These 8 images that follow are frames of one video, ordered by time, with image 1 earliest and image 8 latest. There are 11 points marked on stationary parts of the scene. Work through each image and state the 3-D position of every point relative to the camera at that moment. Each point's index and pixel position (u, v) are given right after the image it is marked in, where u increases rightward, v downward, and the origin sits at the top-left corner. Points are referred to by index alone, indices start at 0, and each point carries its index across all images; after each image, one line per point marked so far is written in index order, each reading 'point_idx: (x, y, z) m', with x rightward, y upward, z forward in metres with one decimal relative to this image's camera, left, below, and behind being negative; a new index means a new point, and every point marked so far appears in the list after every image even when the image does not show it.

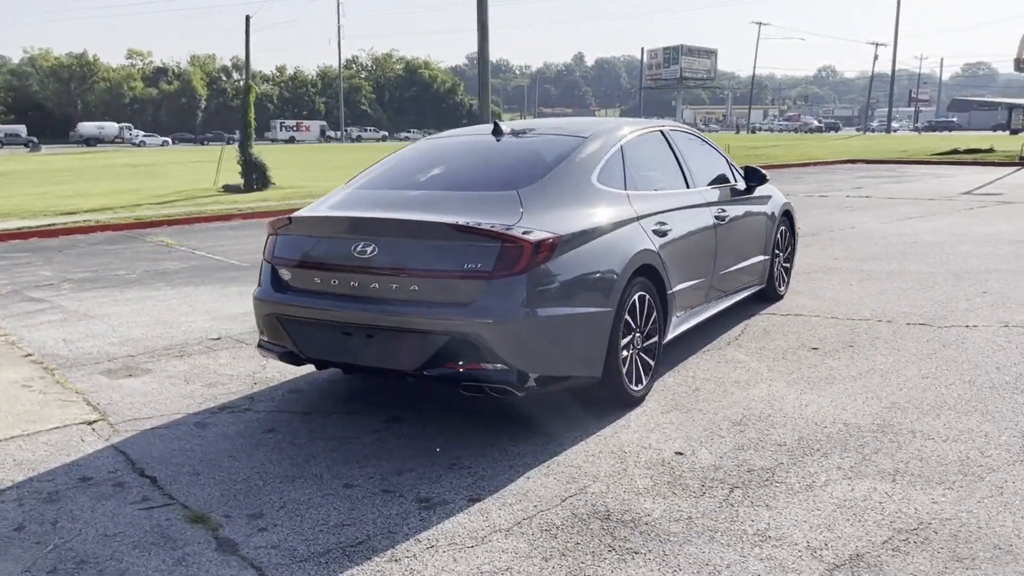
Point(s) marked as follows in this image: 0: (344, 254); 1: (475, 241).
0: (-0.9, +0.2, +4.7) m
1: (-0.1, +0.2, +4.4) m
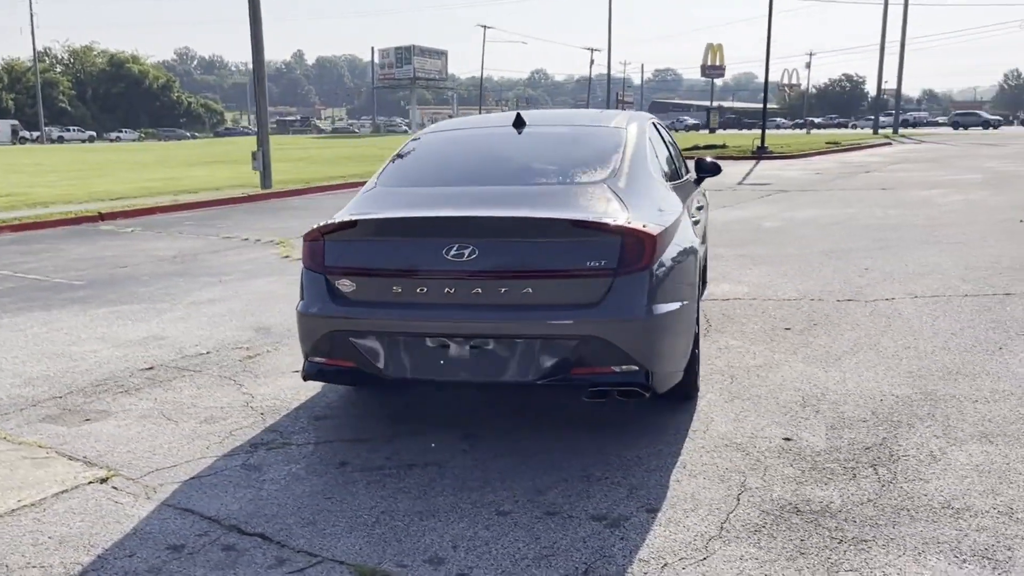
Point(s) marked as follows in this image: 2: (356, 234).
0: (-0.4, +0.1, +4.2) m
1: (+0.4, +0.2, +4.1) m
2: (-0.7, +0.3, +4.4) m
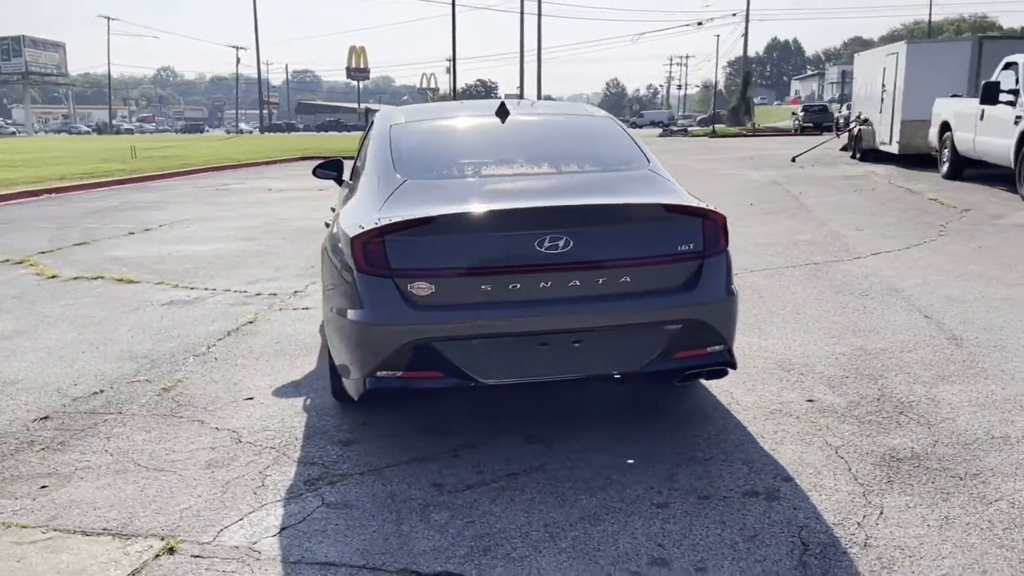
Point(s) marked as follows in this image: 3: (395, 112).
0: (0.0, +0.2, +4.0) m
1: (+0.8, +0.3, +4.2) m
2: (-0.4, +0.3, +4.0) m
3: (-0.7, +1.1, +5.5) m
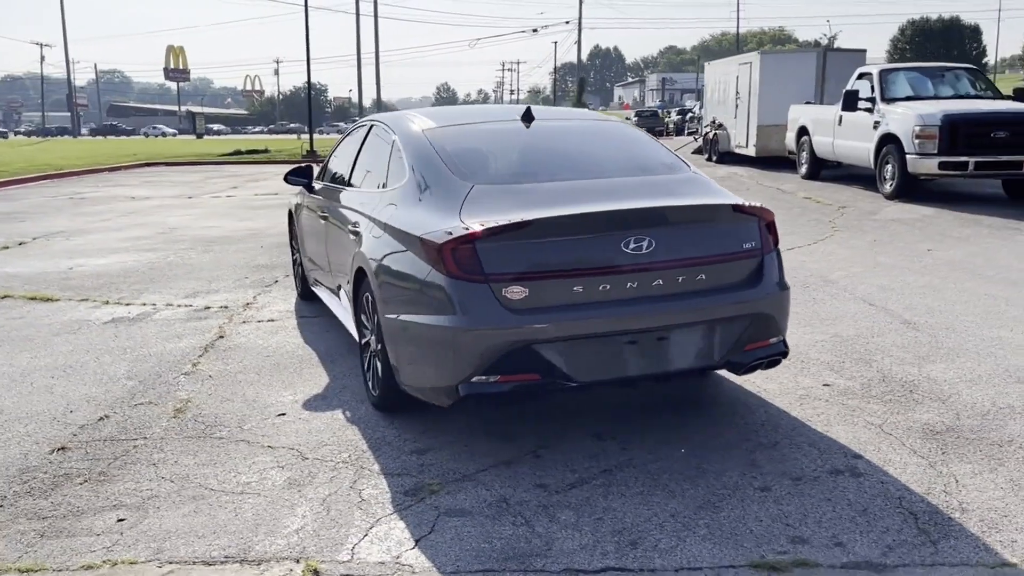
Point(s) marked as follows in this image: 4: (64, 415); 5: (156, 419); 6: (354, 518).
0: (+0.4, +0.2, +4.1) m
1: (+1.2, +0.3, +4.4) m
2: (+0.1, +0.2, +4.0) m
3: (-0.6, +1.1, +5.5) m
4: (-2.6, -0.7, +5.0) m
5: (-2.0, -0.8, +4.9) m
6: (-0.7, -1.0, +3.6) m
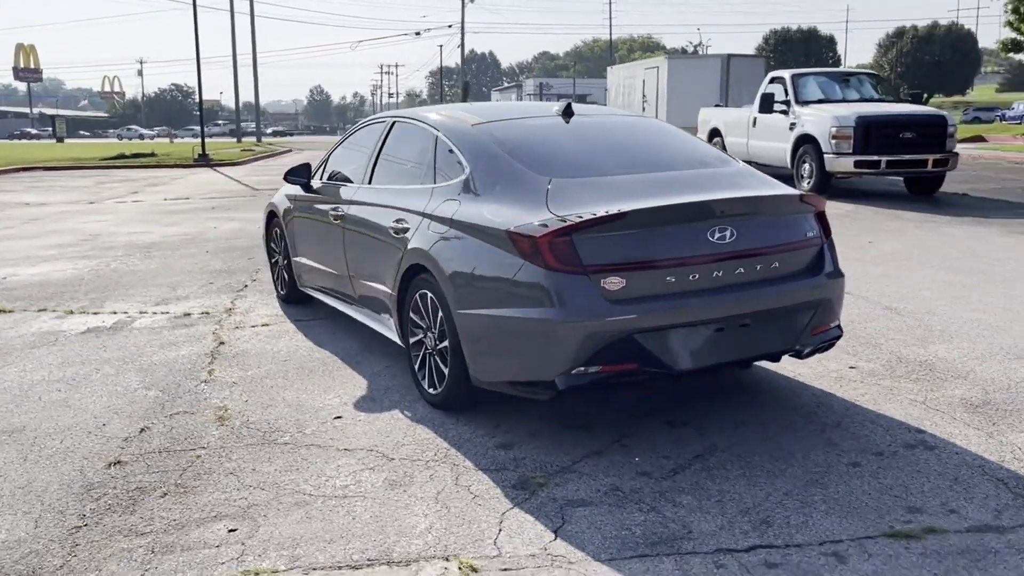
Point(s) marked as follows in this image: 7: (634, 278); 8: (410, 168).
0: (+0.9, +0.2, +4.2) m
1: (+1.5, +0.4, +4.6) m
2: (+0.5, +0.3, +4.0) m
3: (-0.4, +1.1, +5.4) m
4: (-2.3, -0.8, +4.7) m
5: (-1.7, -0.8, +4.7) m
6: (-0.1, -0.9, +3.6) m
7: (+0.6, 0.0, +4.0) m
8: (-0.6, +0.8, +5.4) m
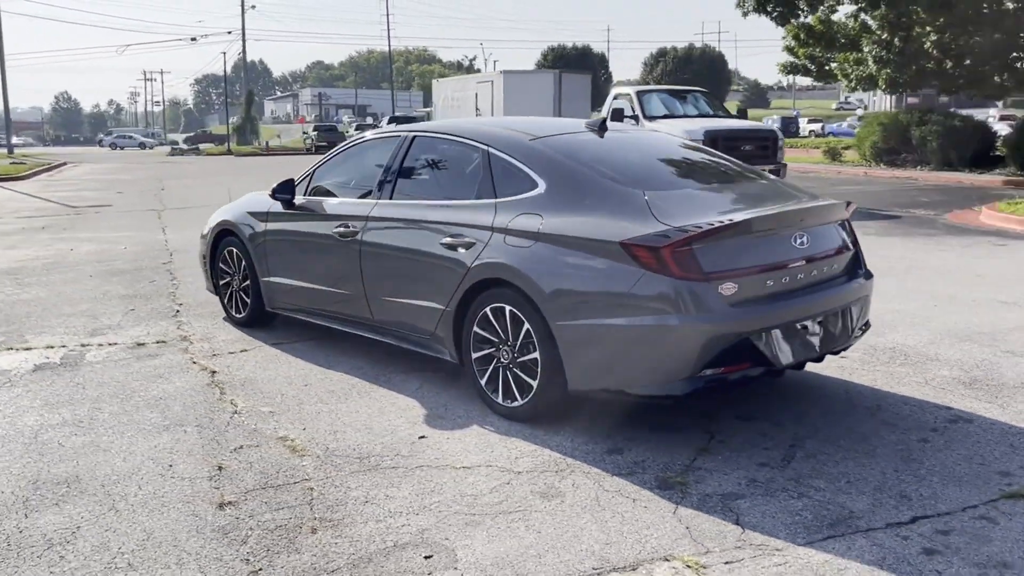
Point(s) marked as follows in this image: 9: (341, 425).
0: (+1.4, +0.2, +4.5) m
1: (+1.9, +0.4, +5.1) m
2: (+1.1, +0.3, +4.3) m
3: (-0.1, +1.0, +5.5) m
4: (-1.7, -0.9, +4.3) m
5: (-1.2, -0.9, +4.4) m
6: (+0.6, -1.0, +3.7) m
7: (+1.1, 0.0, +4.3) m
8: (-0.4, +0.7, +5.4) m
9: (-1.0, -0.8, +4.9) m
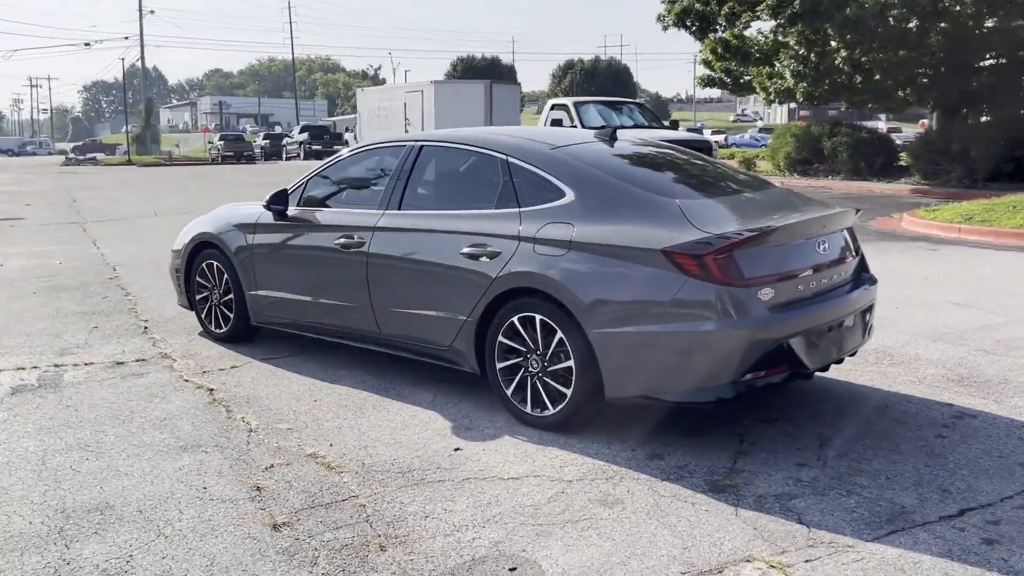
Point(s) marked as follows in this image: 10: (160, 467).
0: (+1.6, +0.2, +4.7) m
1: (+2.1, +0.4, +5.3) m
2: (+1.3, +0.2, +4.4) m
3: (-0.1, +0.9, +5.5) m
4: (-1.5, -1.0, +4.1) m
5: (-0.9, -1.0, +4.3) m
6: (+0.9, -1.0, +3.8) m
7: (+1.4, 0.0, +4.4) m
8: (-0.3, +0.6, +5.4) m
9: (-0.8, -0.8, +4.8) m
10: (-1.8, -0.9, +4.5) m
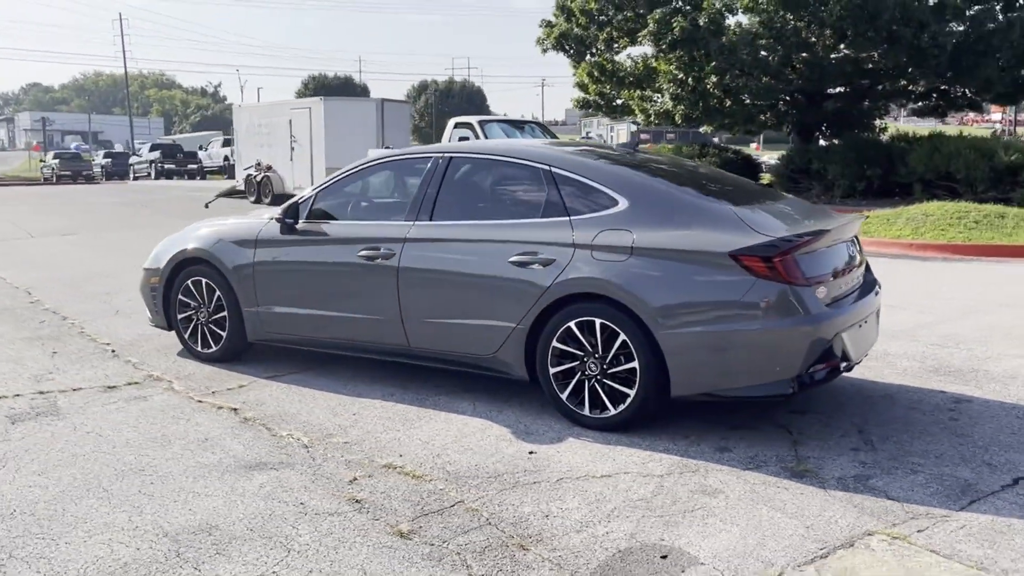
0: (+1.9, +0.2, +5.1) m
1: (+2.3, +0.4, +5.8) m
2: (+1.7, +0.2, +4.8) m
3: (+0.2, +0.9, +5.6) m
4: (-1.0, -1.0, +4.0) m
5: (-0.5, -1.0, +4.3) m
6: (+1.4, -1.0, +4.1) m
7: (+1.7, 0.0, +4.8) m
8: (0.0, +0.6, +5.5) m
9: (-0.4, -0.9, +4.8) m
10: (-1.4, -1.0, +4.3) m
